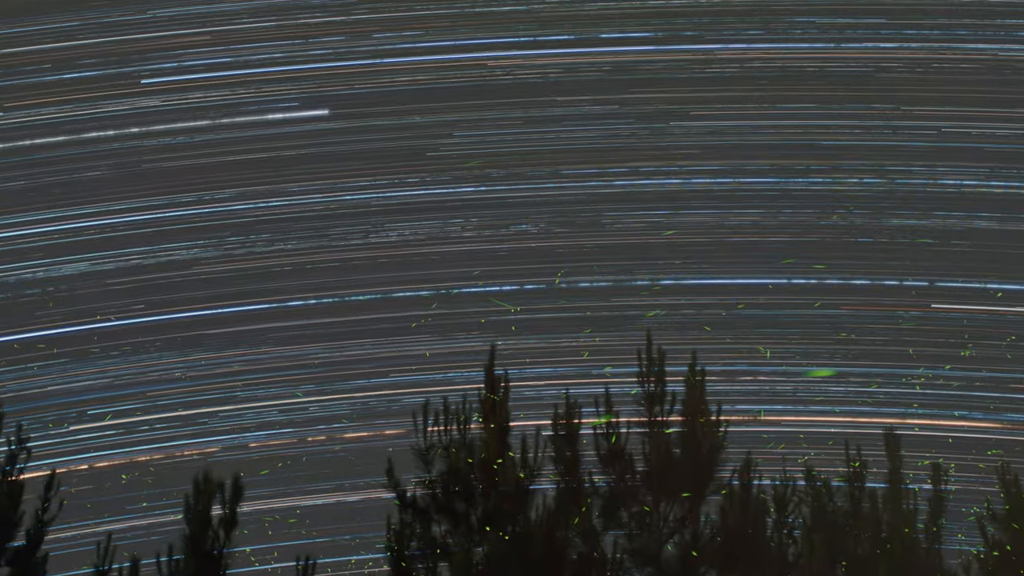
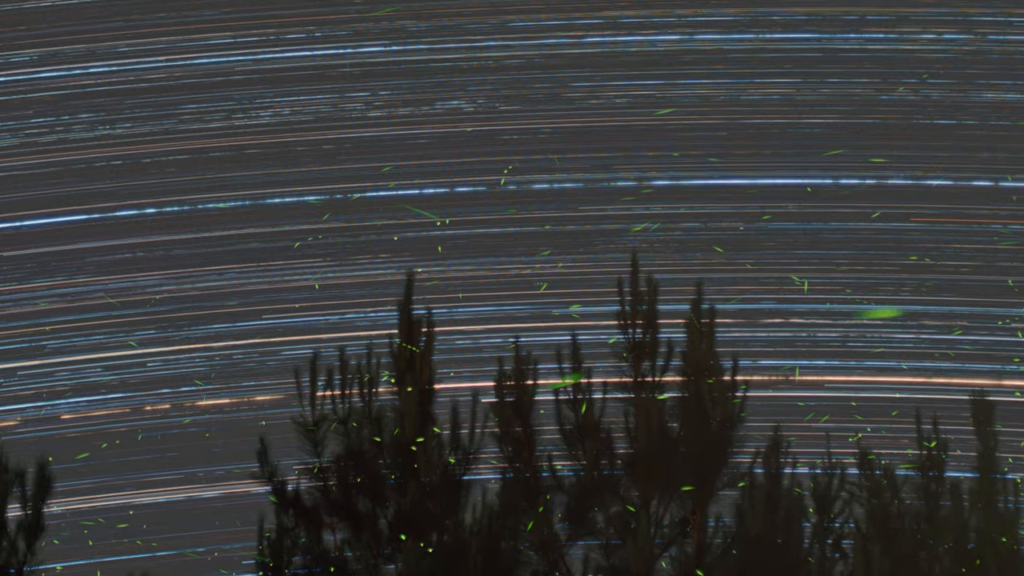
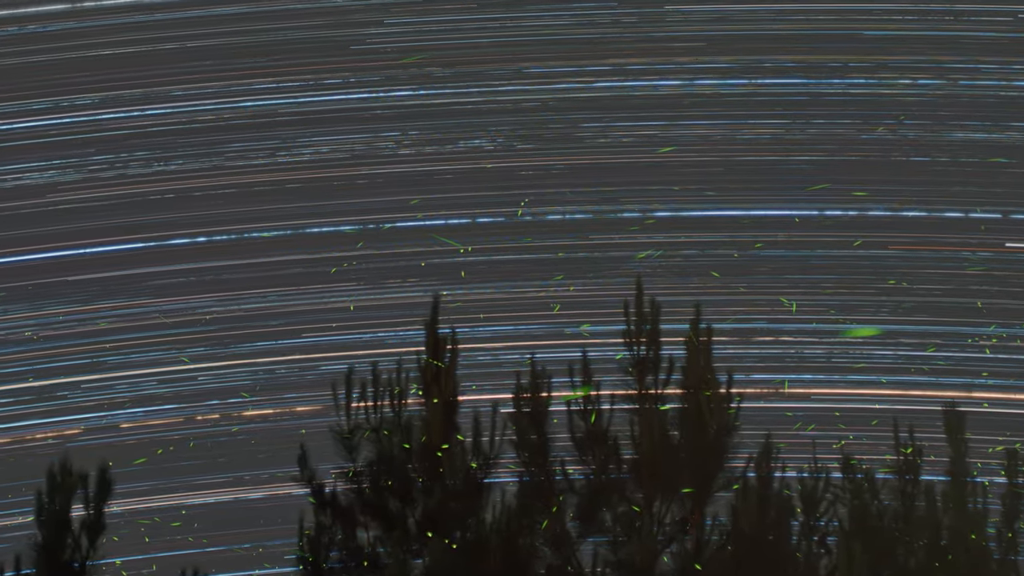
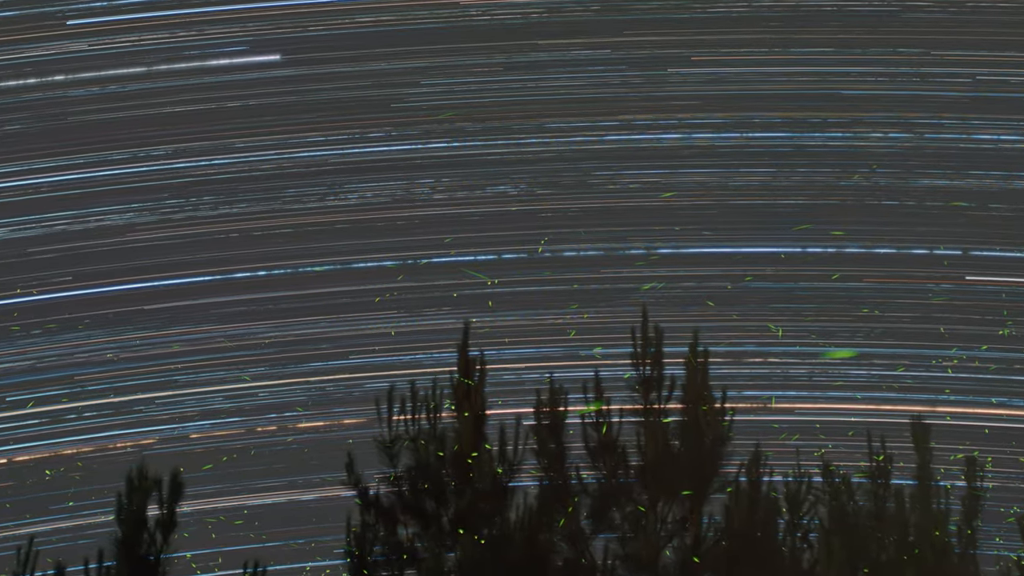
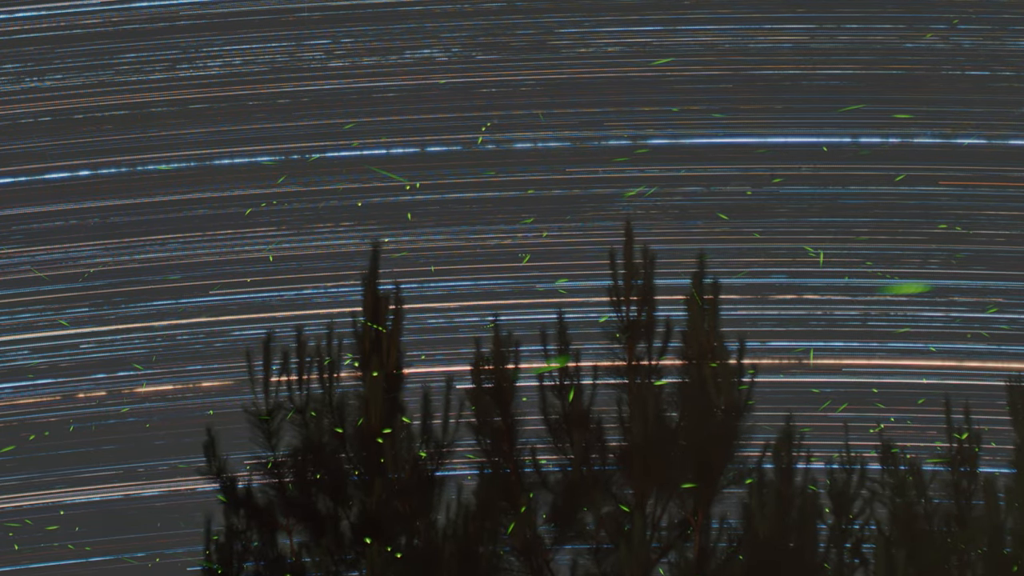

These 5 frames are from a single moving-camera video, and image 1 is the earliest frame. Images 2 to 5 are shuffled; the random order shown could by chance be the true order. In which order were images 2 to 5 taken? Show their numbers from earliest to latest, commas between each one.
4, 3, 2, 5
